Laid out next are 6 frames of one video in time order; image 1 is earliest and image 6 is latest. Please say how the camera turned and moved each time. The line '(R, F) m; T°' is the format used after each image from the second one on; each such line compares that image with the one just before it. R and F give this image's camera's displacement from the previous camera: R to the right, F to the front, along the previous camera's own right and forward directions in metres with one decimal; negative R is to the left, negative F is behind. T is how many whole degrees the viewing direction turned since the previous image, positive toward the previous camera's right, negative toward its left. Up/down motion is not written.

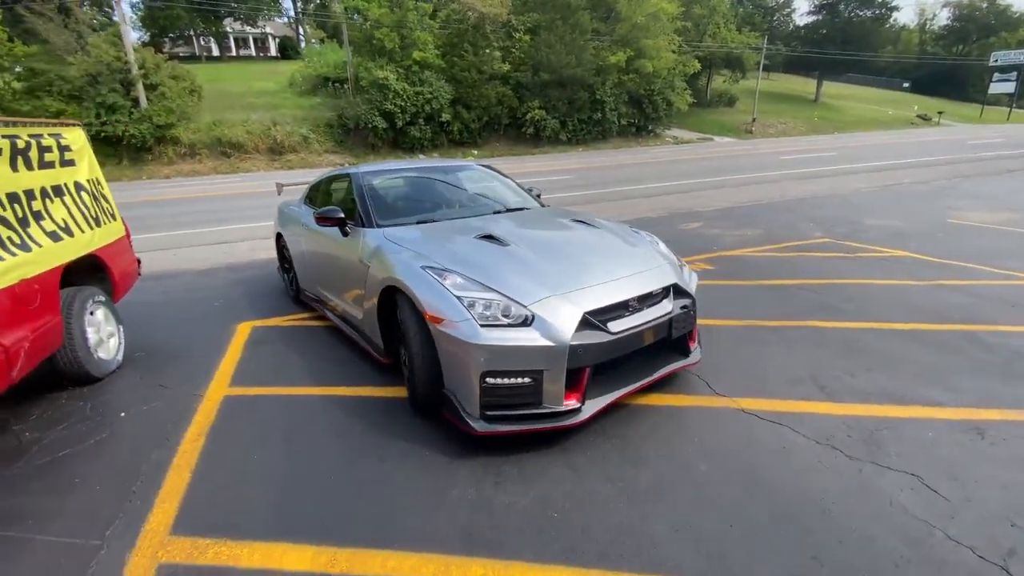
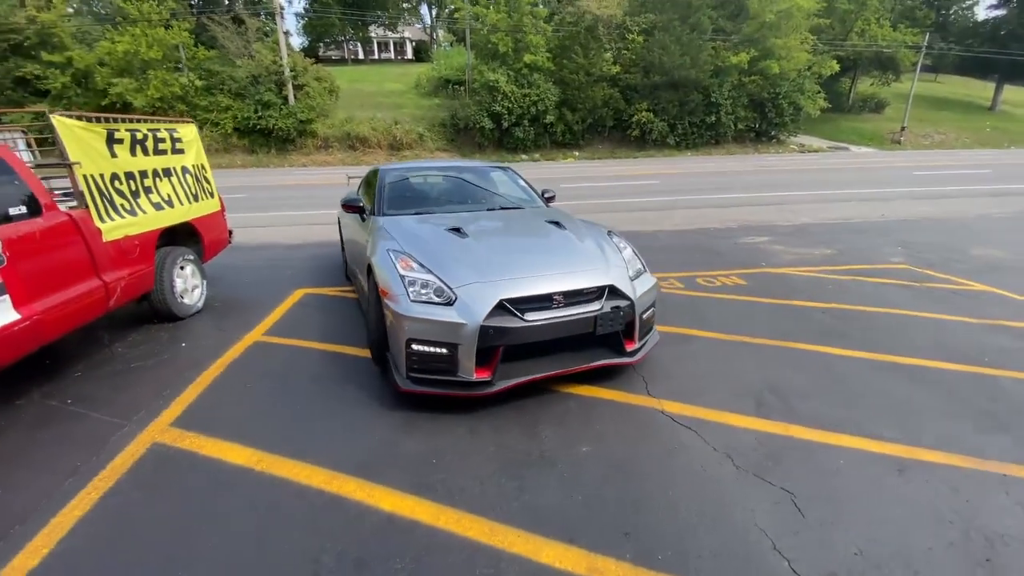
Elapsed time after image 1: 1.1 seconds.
(+1.1, -0.3) m; -13°
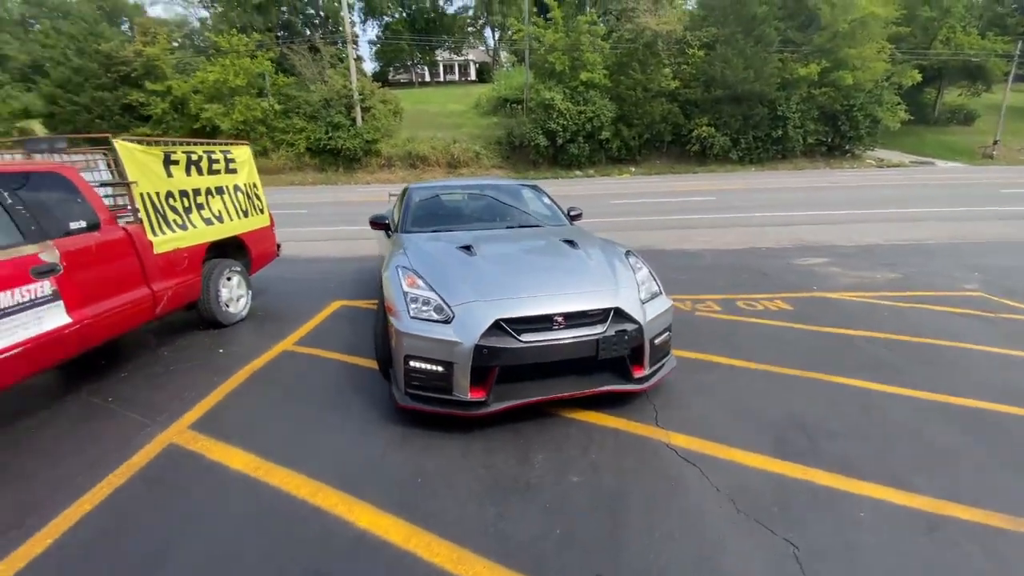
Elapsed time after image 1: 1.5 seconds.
(+0.4, +0.1) m; -7°
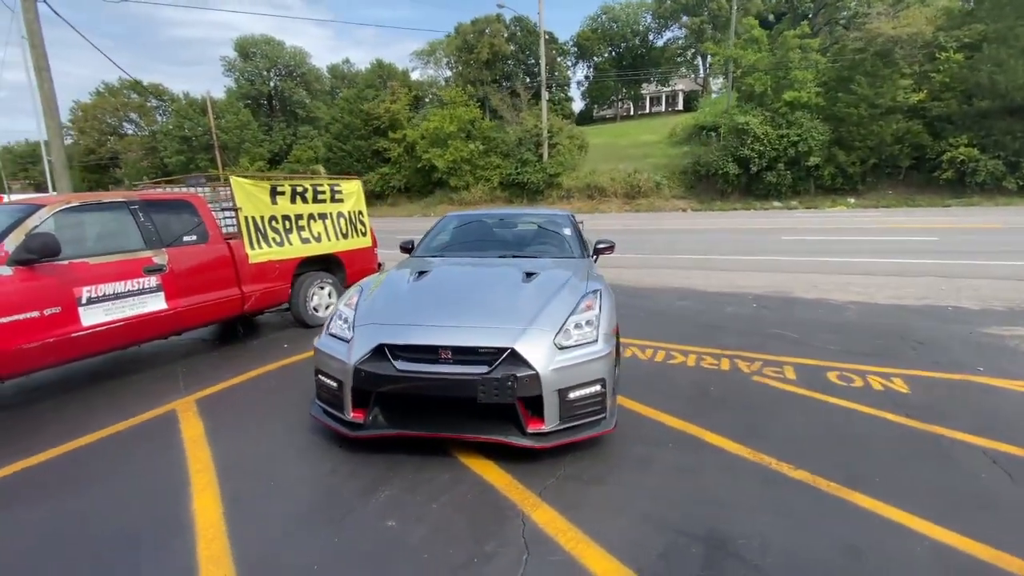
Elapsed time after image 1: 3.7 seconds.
(+1.9, +0.5) m; -24°
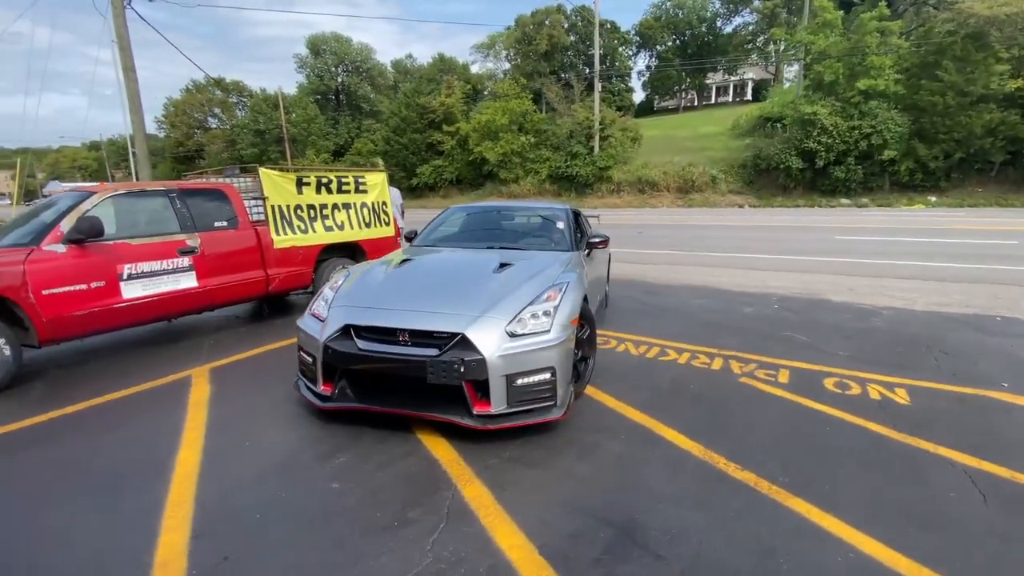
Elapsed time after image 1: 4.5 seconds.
(+0.7, -0.1) m; -7°
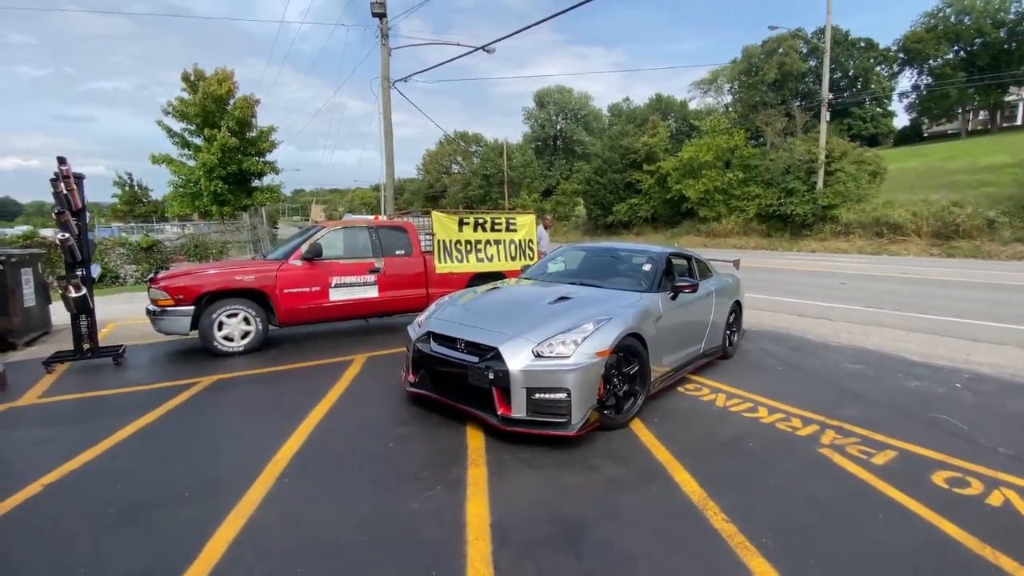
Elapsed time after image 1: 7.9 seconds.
(+1.3, -0.4) m; -24°
